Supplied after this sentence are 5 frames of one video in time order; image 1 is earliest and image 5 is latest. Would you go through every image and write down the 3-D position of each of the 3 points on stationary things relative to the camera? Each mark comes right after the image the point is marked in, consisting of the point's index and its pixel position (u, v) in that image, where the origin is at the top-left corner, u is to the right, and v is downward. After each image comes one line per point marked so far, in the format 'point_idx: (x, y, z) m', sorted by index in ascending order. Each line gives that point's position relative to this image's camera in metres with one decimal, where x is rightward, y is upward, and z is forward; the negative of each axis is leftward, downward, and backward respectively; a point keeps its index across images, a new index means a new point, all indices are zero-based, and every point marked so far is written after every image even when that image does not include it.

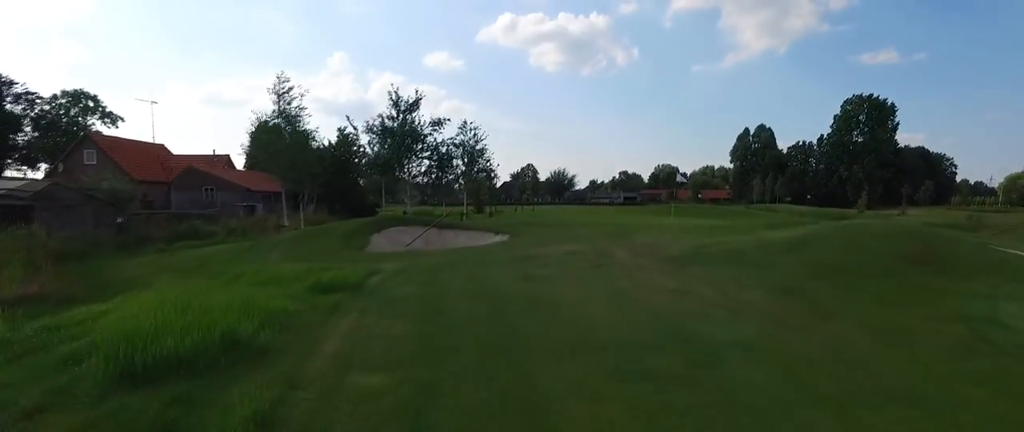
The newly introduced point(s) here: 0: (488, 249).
0: (-0.8, -1.1, +18.8) m
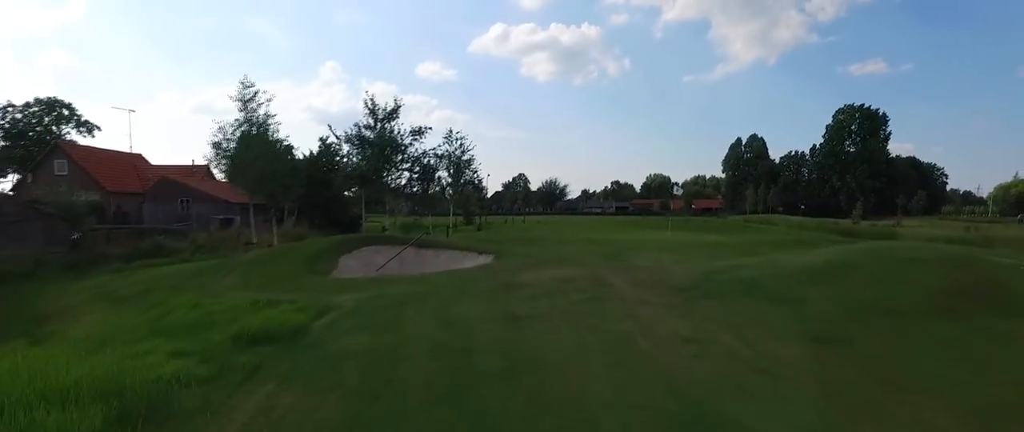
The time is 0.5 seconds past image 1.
0: (-1.2, -1.7, +16.7) m
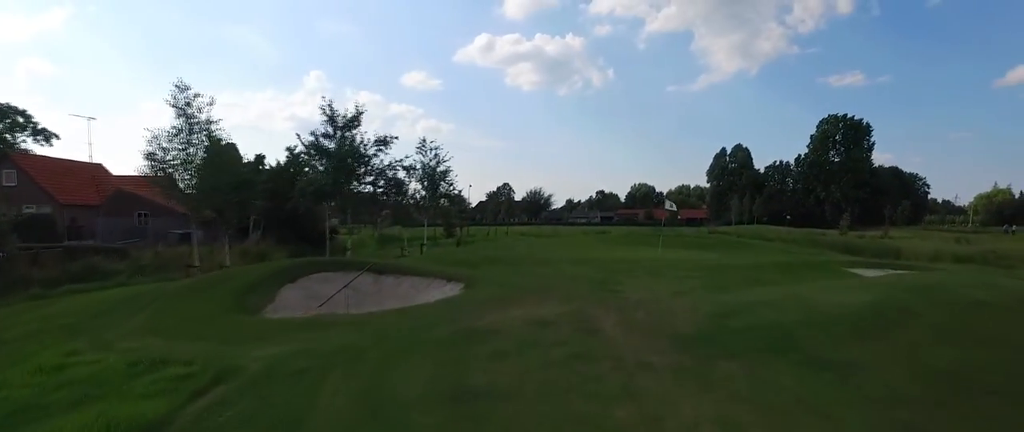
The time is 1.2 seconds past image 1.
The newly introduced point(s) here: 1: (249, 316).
0: (-2.0, -2.3, +13.8) m
1: (-6.3, -2.4, +14.0) m
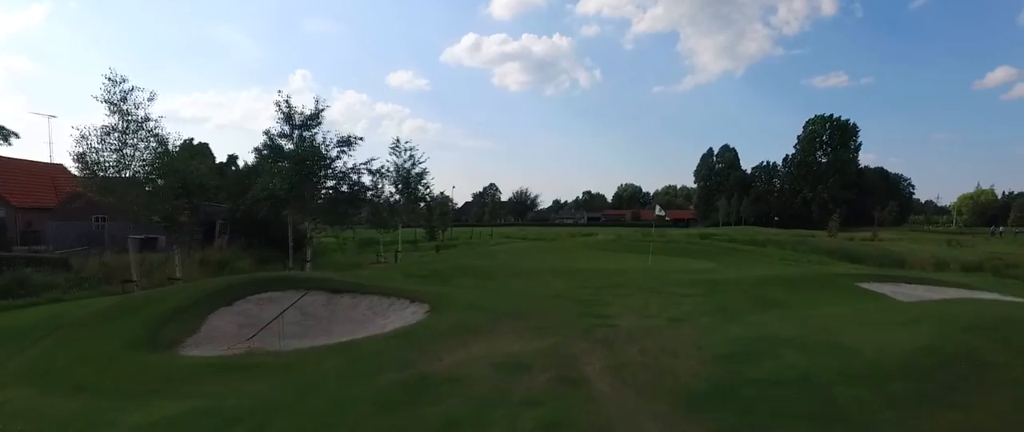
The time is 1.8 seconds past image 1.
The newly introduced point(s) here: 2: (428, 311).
0: (-2.6, -2.6, +11.4) m
1: (-6.9, -2.7, +11.5) m
2: (-2.2, -2.5, +15.4) m
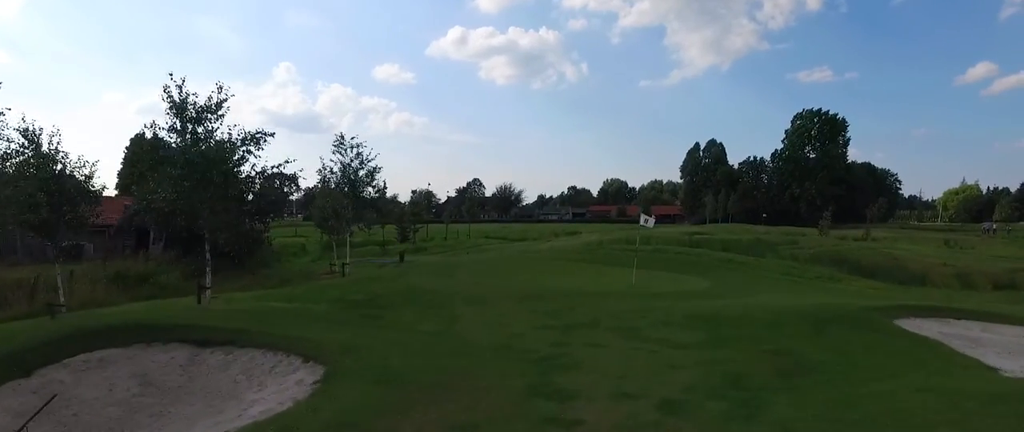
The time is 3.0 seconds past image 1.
0: (-4.0, -3.2, +6.8) m
1: (-8.3, -3.3, +6.9) m
2: (-3.6, -3.1, +10.9) m
